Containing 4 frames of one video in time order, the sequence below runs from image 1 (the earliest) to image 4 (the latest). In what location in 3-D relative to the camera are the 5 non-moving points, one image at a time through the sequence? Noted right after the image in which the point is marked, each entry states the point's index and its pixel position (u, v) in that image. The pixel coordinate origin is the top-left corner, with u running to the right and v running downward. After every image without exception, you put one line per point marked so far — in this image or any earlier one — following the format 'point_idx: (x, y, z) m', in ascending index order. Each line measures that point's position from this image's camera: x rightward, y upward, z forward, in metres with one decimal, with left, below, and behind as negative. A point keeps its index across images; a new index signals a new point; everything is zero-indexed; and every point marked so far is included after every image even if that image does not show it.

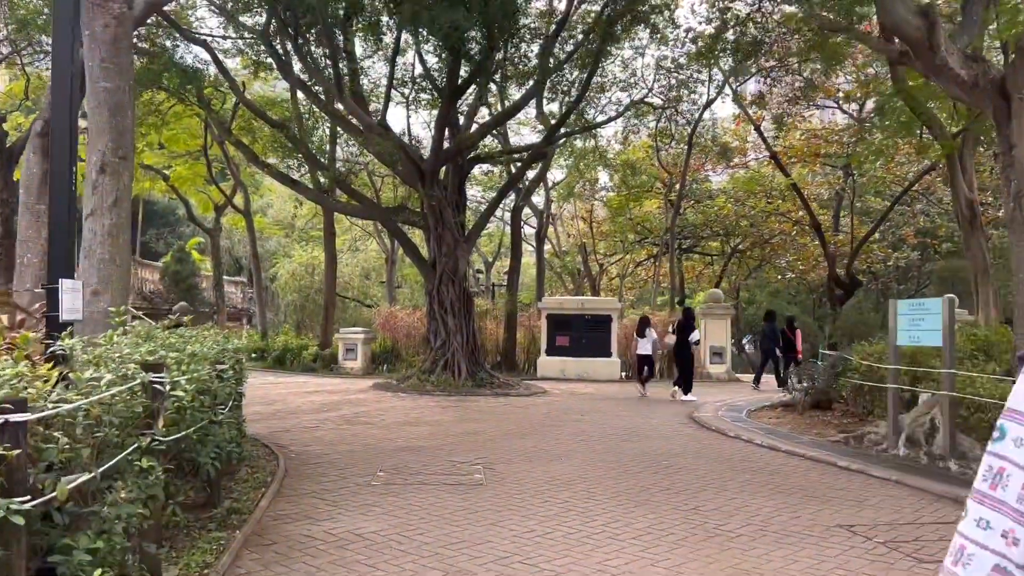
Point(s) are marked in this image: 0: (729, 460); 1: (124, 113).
0: (+2.1, -1.7, +7.7) m
1: (-2.7, +1.2, +5.6) m
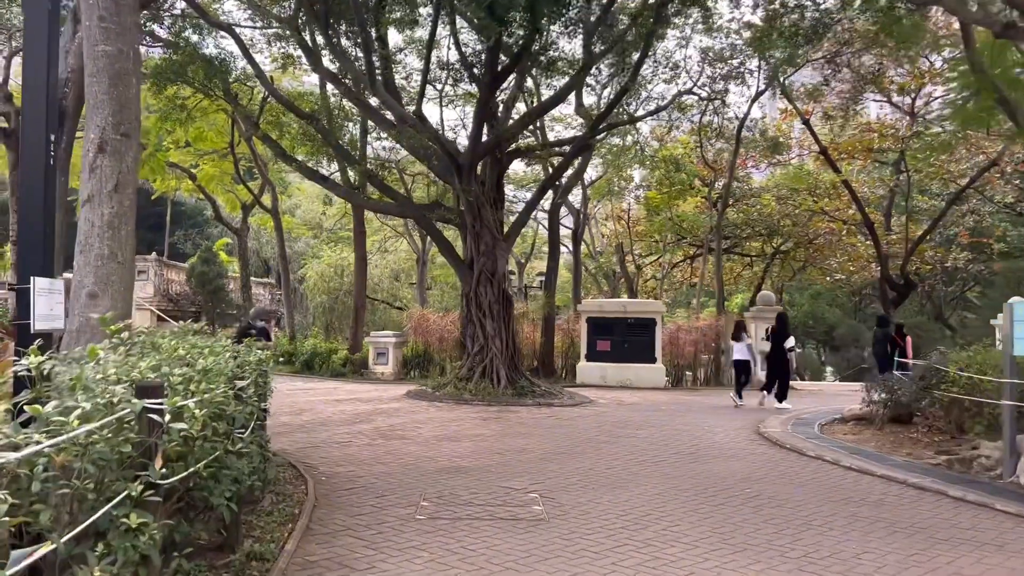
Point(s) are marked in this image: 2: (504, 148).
0: (+2.6, -1.7, +6.7) m
1: (-2.2, +1.2, +4.7) m
2: (-0.1, +2.5, +14.2) m
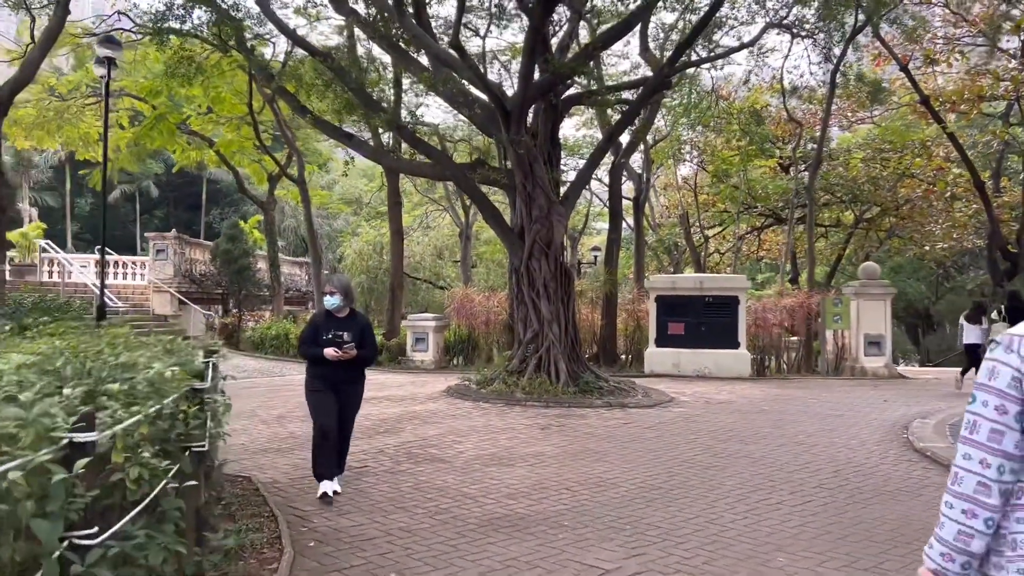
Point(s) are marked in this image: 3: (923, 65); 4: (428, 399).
0: (+3.0, -1.5, +4.2) m
1: (-1.9, +1.3, +2.4) m
2: (+0.7, +2.8, +11.8) m
3: (+9.8, +5.3, +19.4) m
4: (-1.1, -1.4, +10.4) m
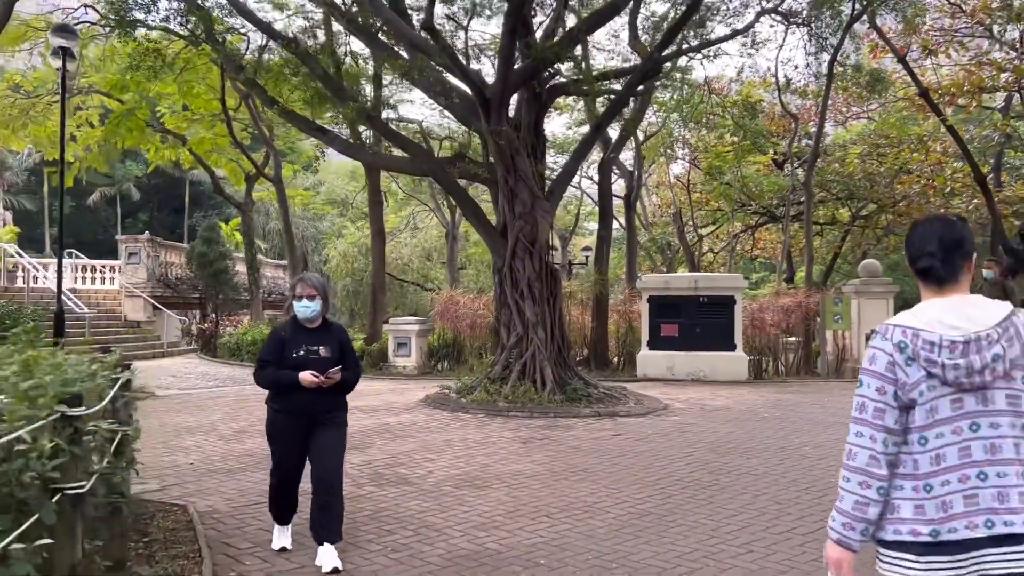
0: (+2.9, -1.4, +3.5) m
1: (-2.1, +1.3, +1.7) m
2: (+0.4, +2.8, +11.1) m
3: (+9.5, +5.4, +18.8) m
4: (-1.3, -1.4, +9.7) m
